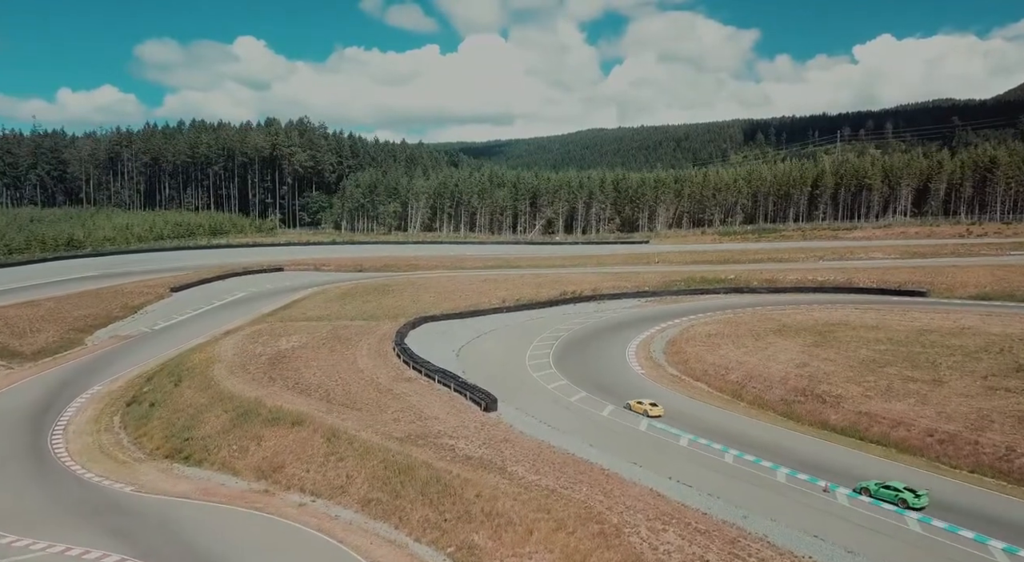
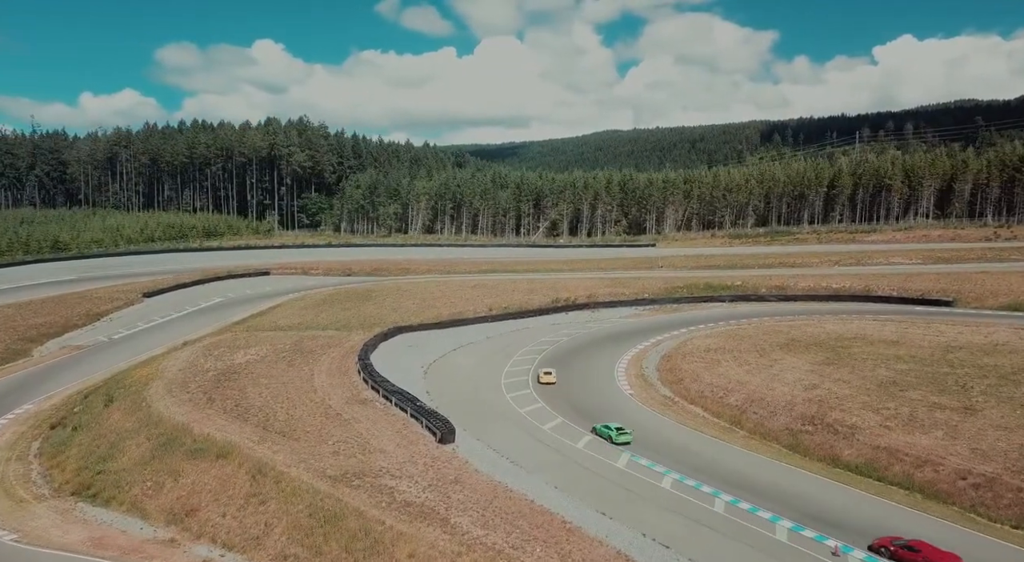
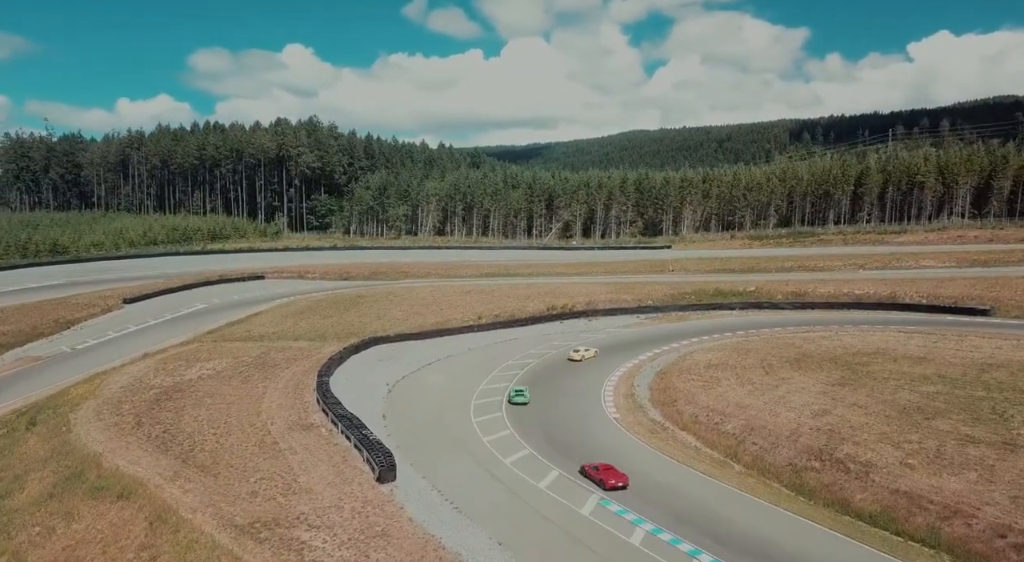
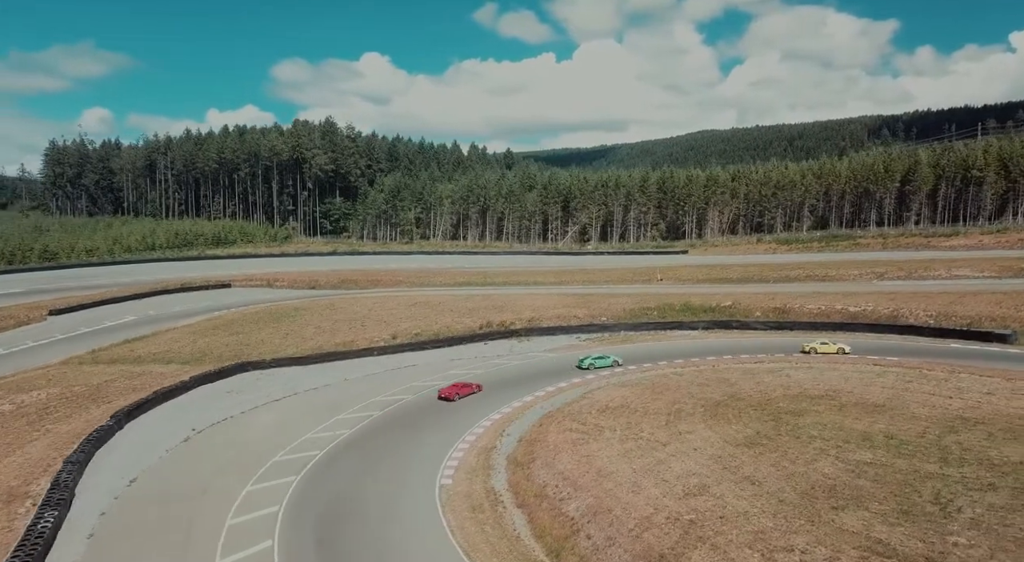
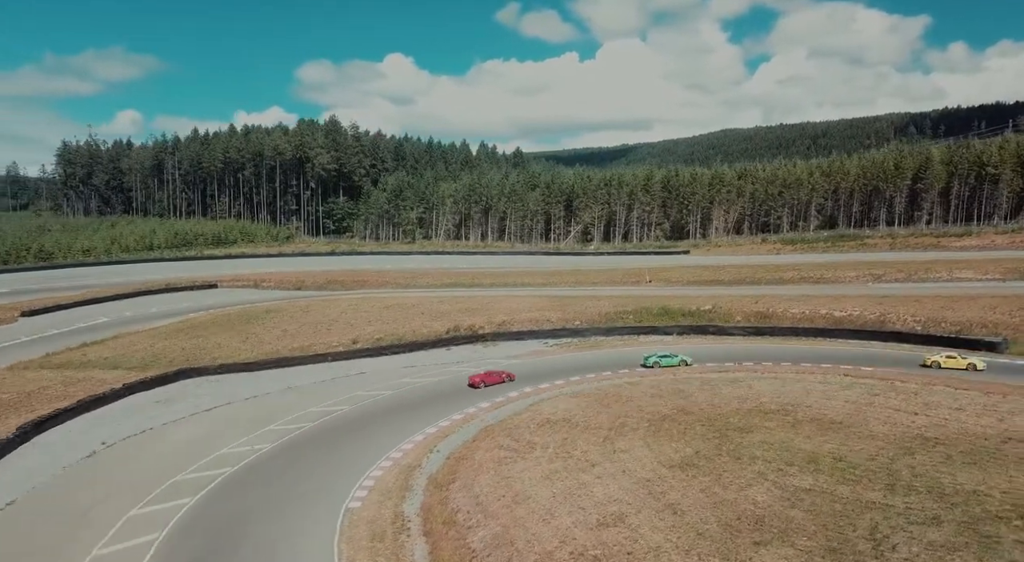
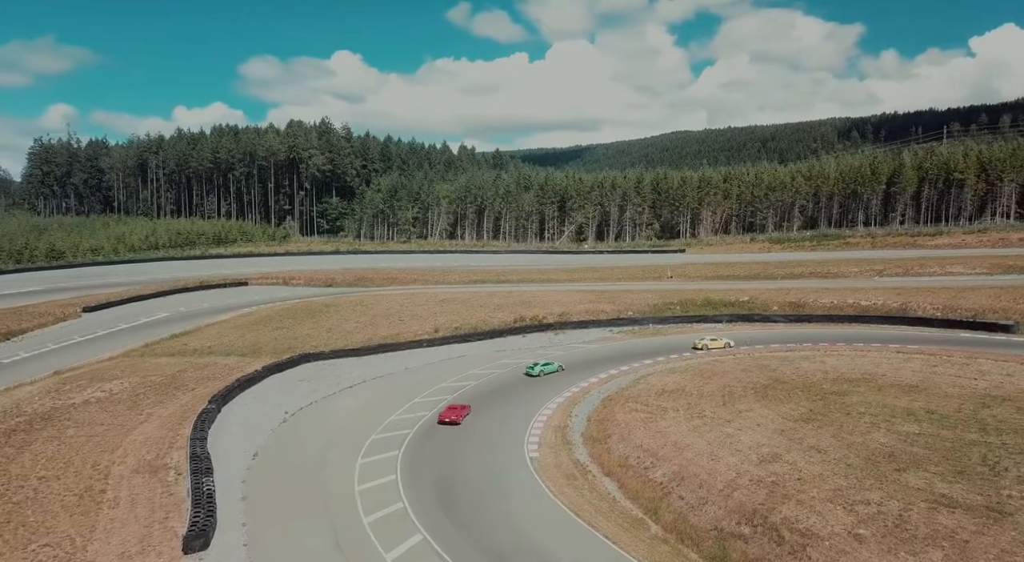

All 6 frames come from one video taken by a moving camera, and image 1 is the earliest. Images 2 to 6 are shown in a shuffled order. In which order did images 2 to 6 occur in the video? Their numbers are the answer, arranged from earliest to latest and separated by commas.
2, 3, 6, 4, 5
